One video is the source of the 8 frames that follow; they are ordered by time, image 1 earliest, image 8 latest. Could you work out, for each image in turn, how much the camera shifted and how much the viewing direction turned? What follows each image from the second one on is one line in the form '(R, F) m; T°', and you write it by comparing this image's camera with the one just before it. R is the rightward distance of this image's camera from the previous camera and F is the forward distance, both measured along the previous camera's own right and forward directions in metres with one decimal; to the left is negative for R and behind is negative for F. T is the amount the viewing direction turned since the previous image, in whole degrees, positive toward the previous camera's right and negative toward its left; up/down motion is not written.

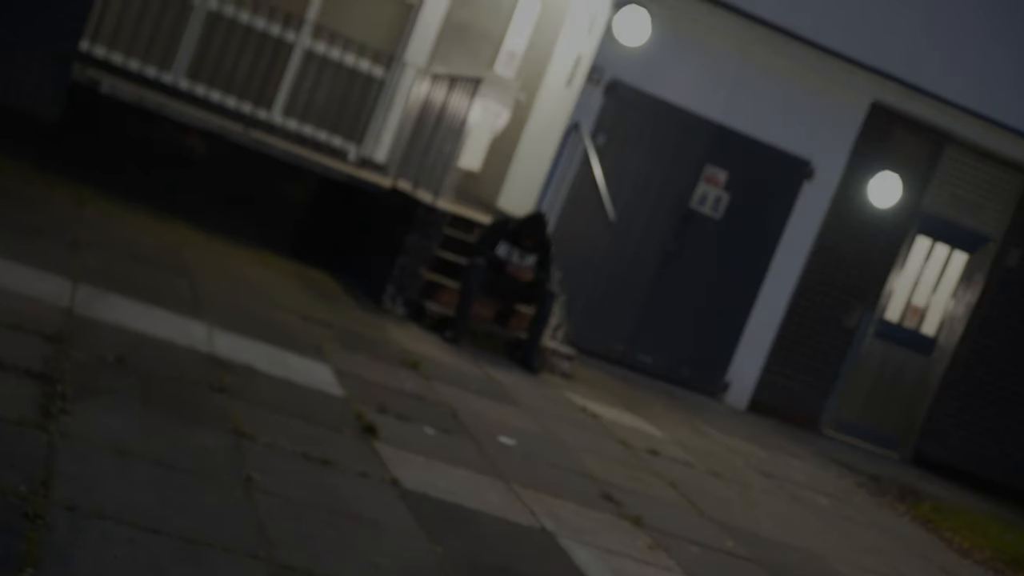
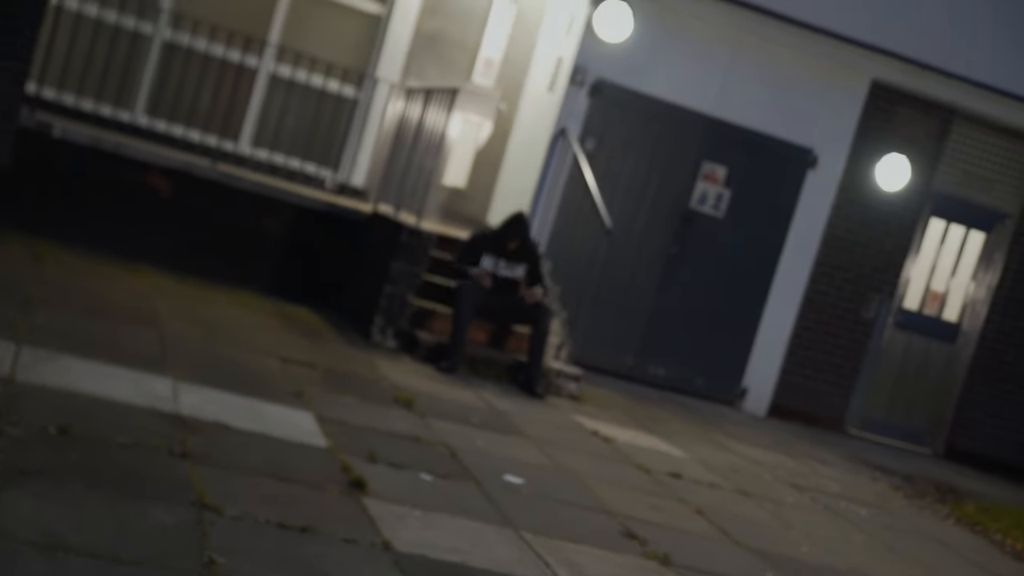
(+0.1, +0.6) m; 0°
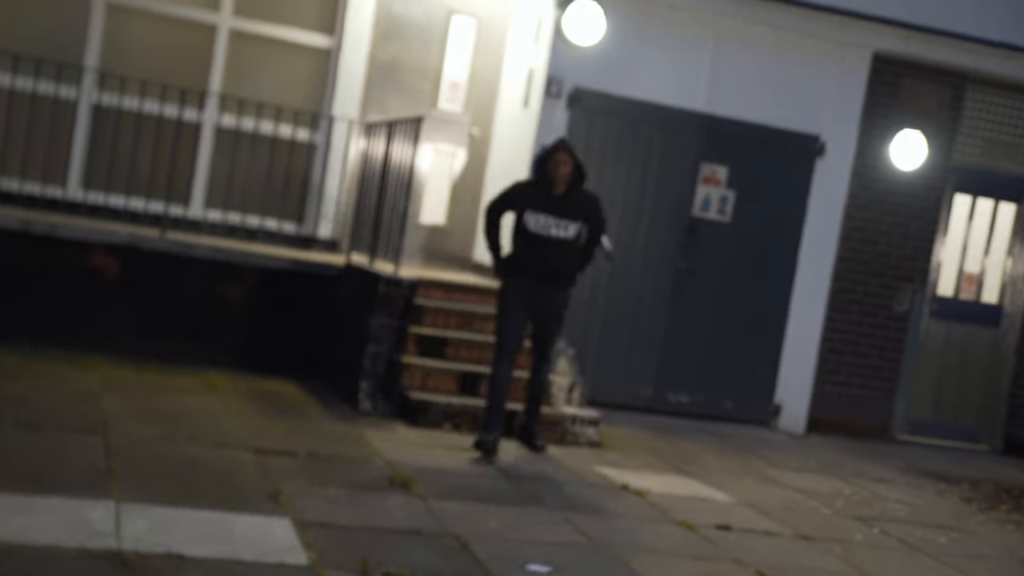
(0.0, +1.0) m; 0°
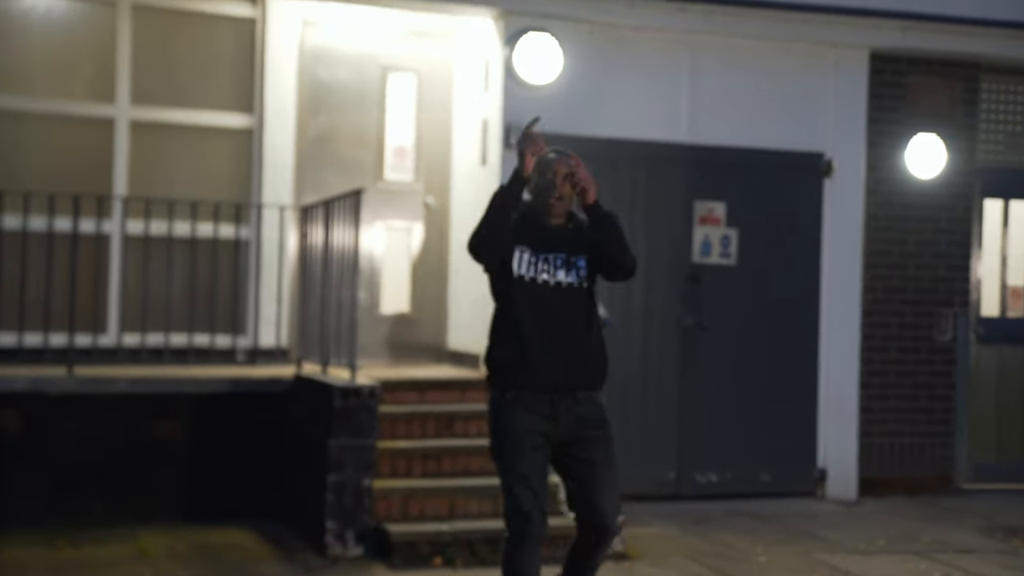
(+0.1, +1.4) m; +1°
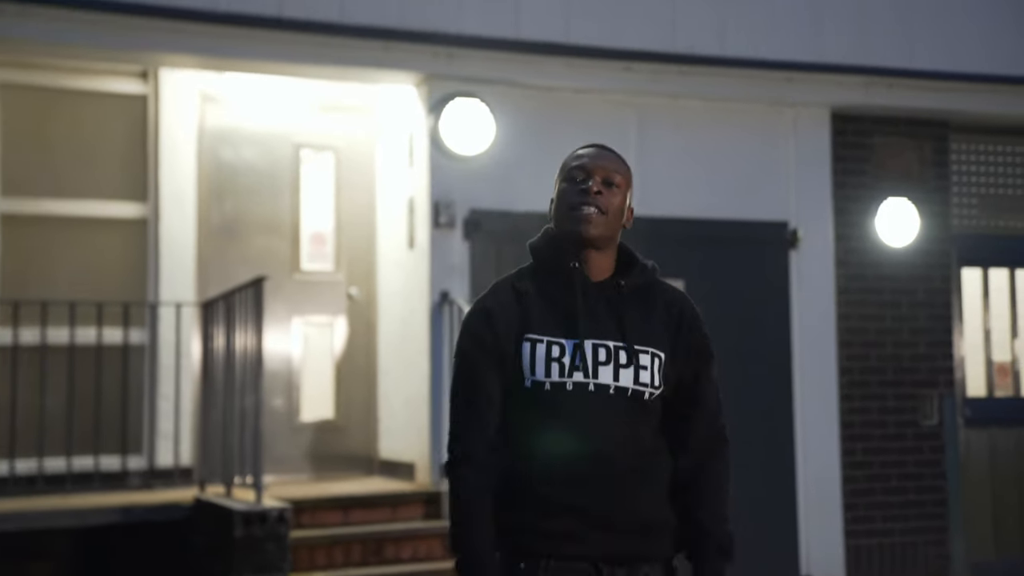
(+0.1, +1.0) m; +3°
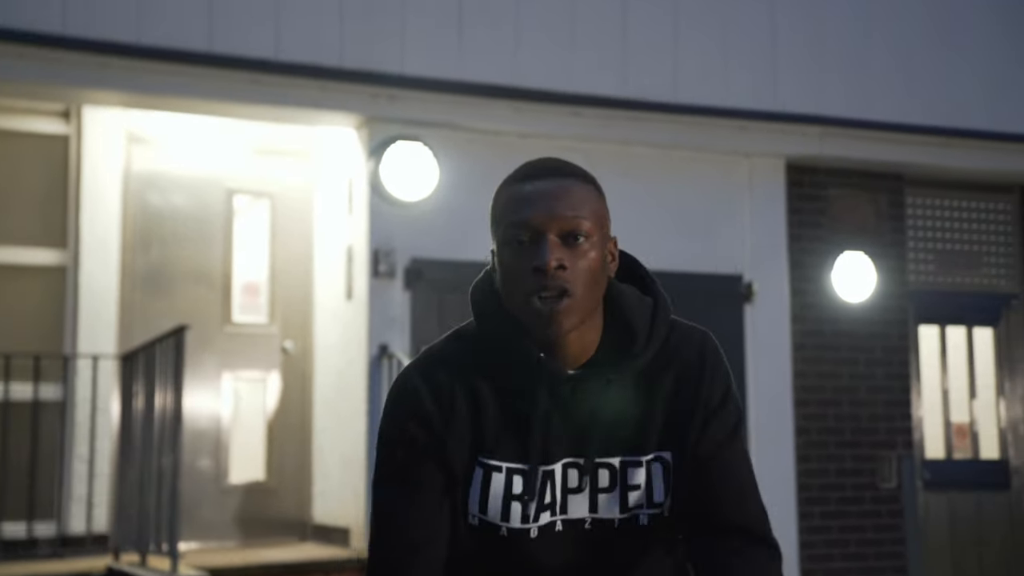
(0.0, +0.4) m; +3°
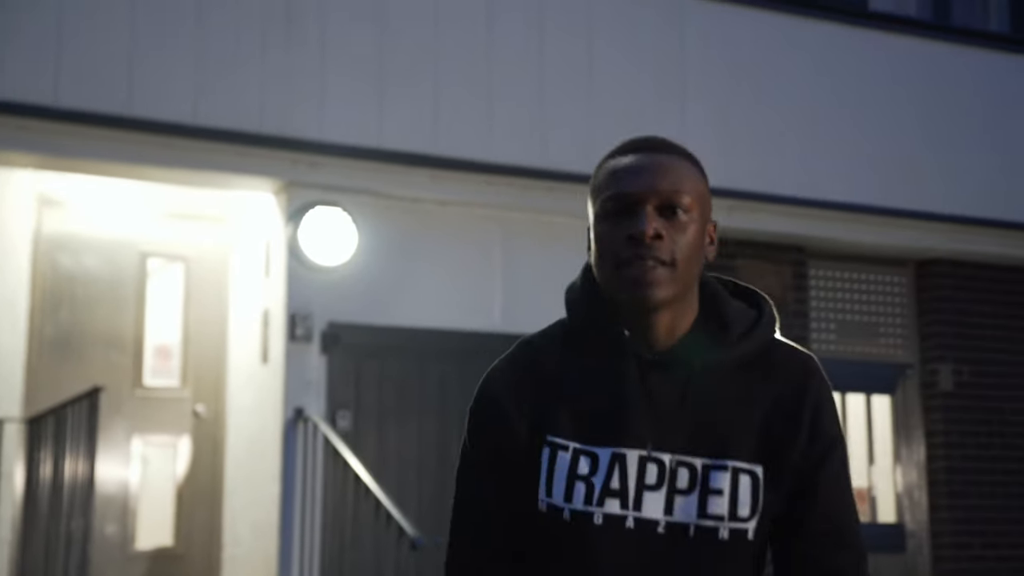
(-0.1, -0.1) m; +4°
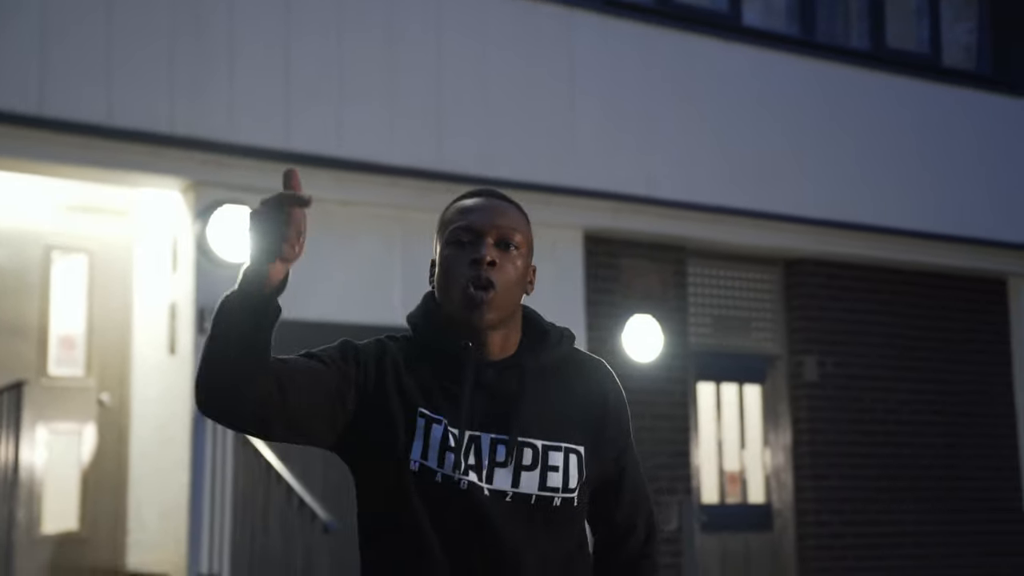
(-0.1, -0.4) m; +5°
